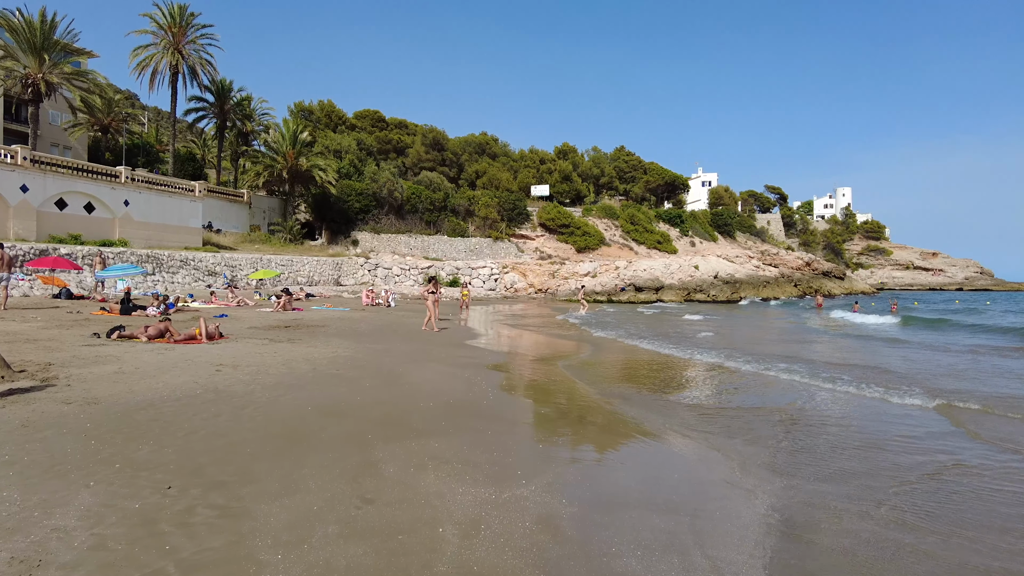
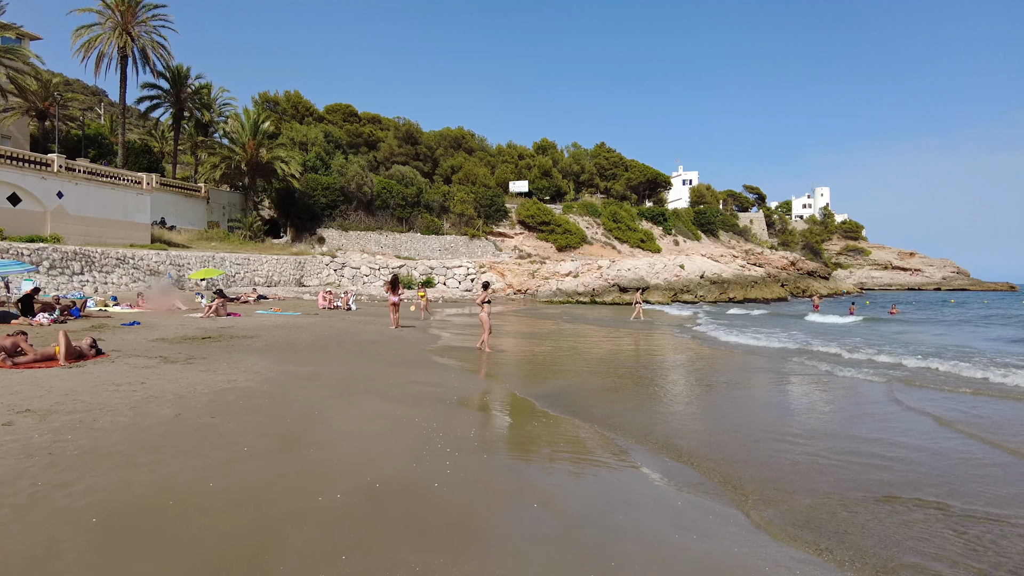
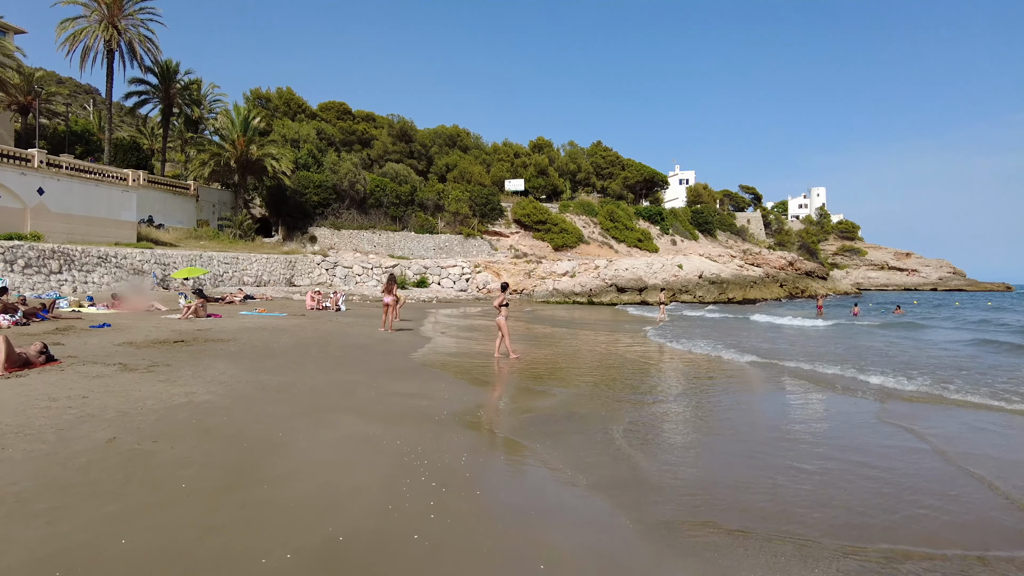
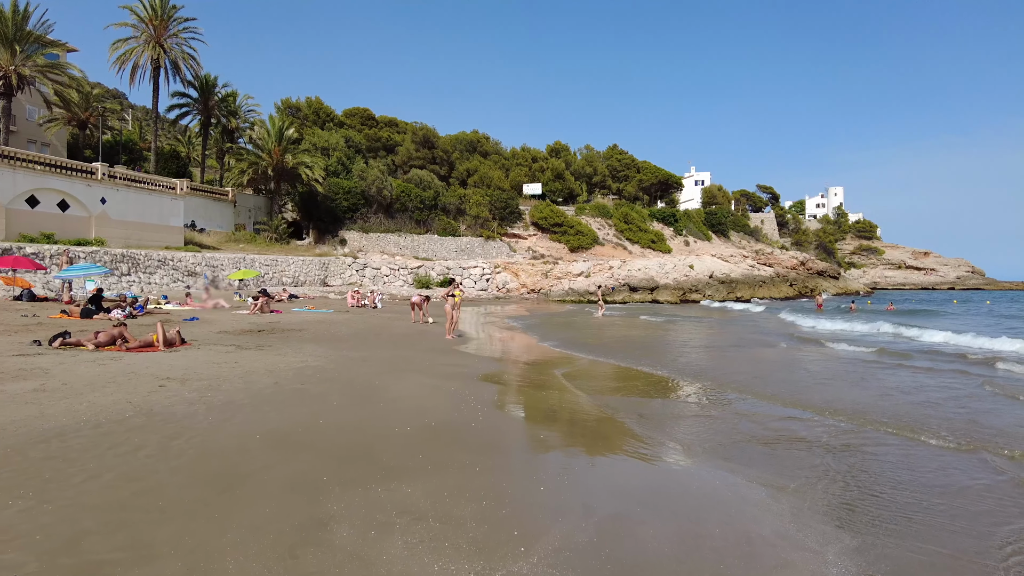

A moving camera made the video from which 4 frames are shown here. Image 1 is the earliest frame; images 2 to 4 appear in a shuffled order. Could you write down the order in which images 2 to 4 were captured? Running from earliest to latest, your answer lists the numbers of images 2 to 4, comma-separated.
4, 2, 3
